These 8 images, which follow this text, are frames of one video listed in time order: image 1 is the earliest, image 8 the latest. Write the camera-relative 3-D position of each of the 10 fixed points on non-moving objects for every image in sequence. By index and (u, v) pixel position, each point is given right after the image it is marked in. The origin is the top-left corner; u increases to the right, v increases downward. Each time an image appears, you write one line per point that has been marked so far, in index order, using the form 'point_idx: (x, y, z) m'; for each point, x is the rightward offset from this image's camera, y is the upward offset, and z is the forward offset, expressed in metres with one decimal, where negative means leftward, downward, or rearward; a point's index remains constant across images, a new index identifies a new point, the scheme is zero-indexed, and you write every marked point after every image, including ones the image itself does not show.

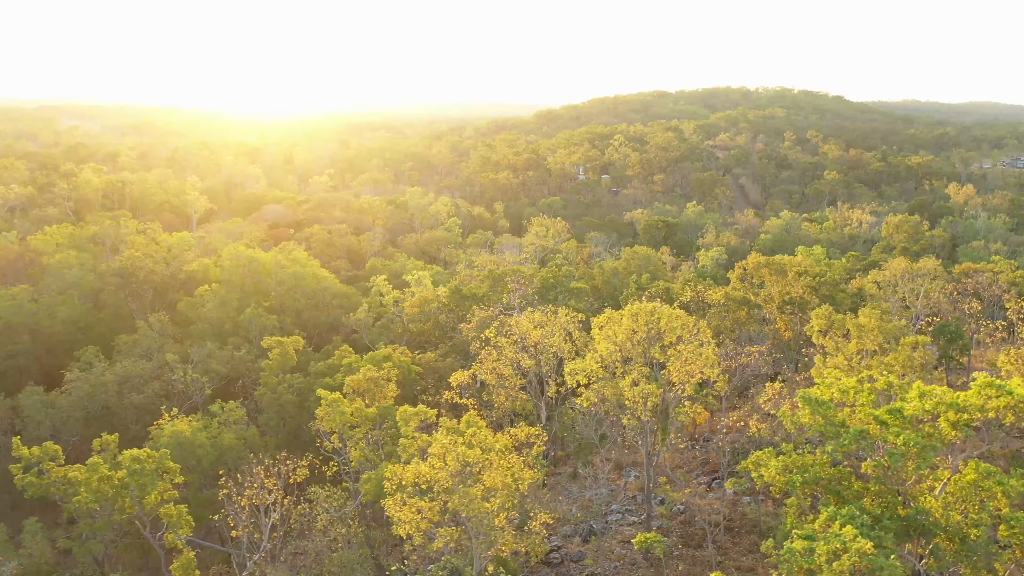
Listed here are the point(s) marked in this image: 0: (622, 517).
0: (+2.5, -5.4, +19.7) m
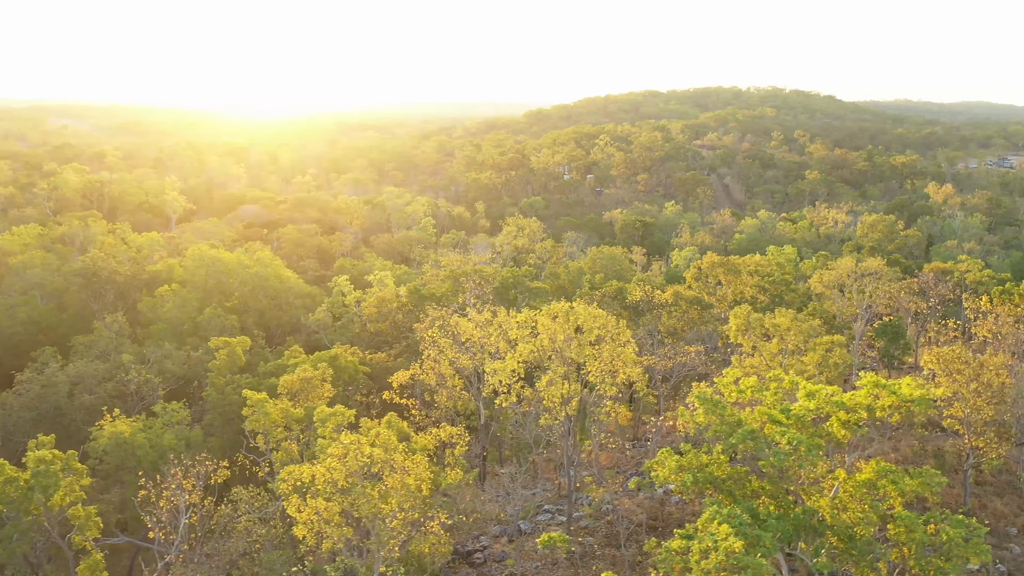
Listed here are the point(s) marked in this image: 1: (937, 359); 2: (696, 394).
0: (+0.9, -5.4, +19.7) m
1: (+9.6, -1.7, +18.9) m
2: (+2.9, -1.7, +13.8) m
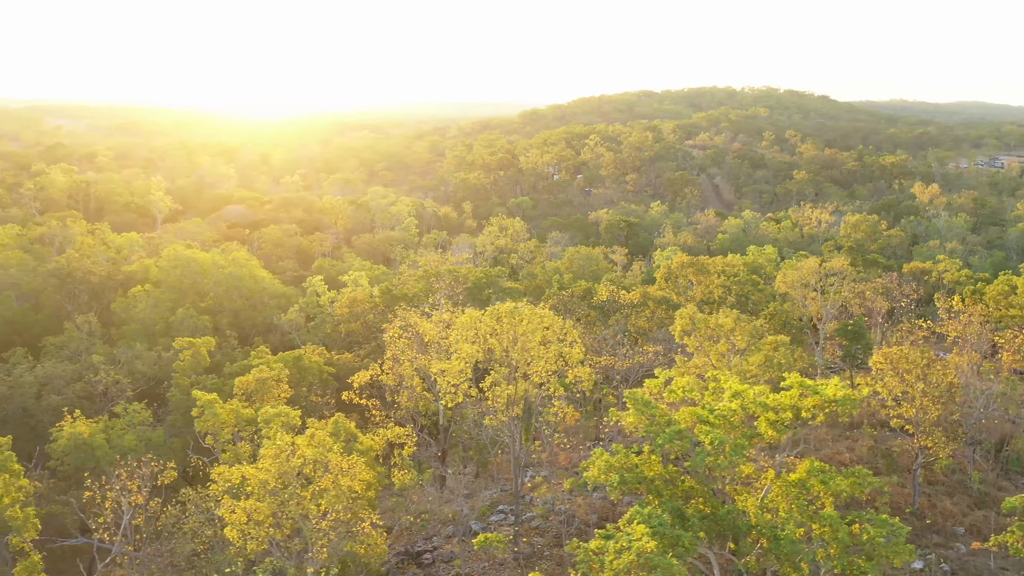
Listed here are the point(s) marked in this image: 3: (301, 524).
0: (-0.3, -5.4, +19.7) m
1: (+8.4, -1.7, +18.9) m
2: (+1.8, -1.7, +13.8) m
3: (-3.4, -3.8, +13.5) m
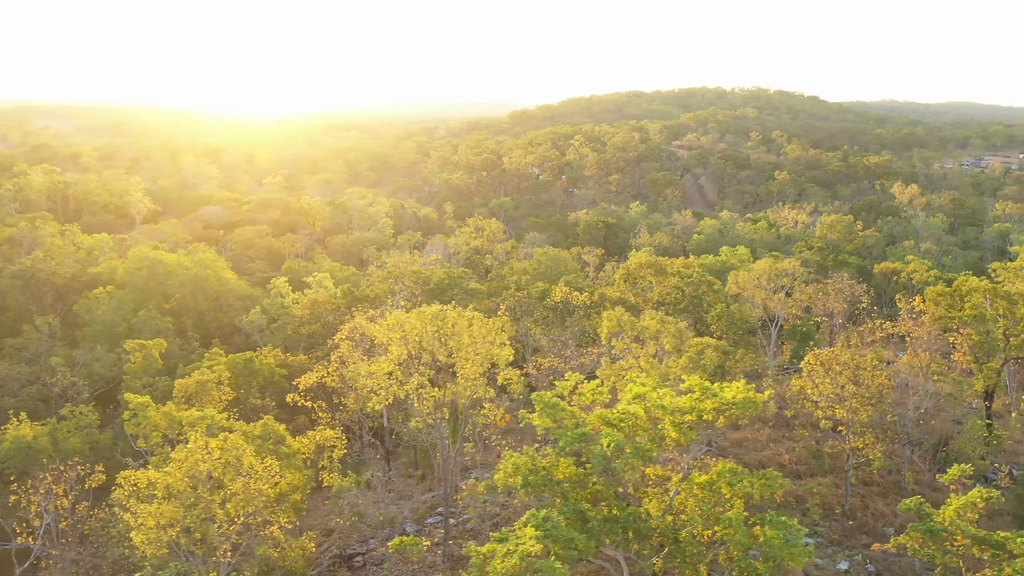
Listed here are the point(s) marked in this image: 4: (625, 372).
0: (-1.8, -5.5, +19.6) m
1: (+6.9, -1.7, +19.0) m
2: (+0.4, -1.8, +13.8) m
3: (-4.9, -3.9, +13.5) m
4: (+2.2, -1.6, +16.3) m
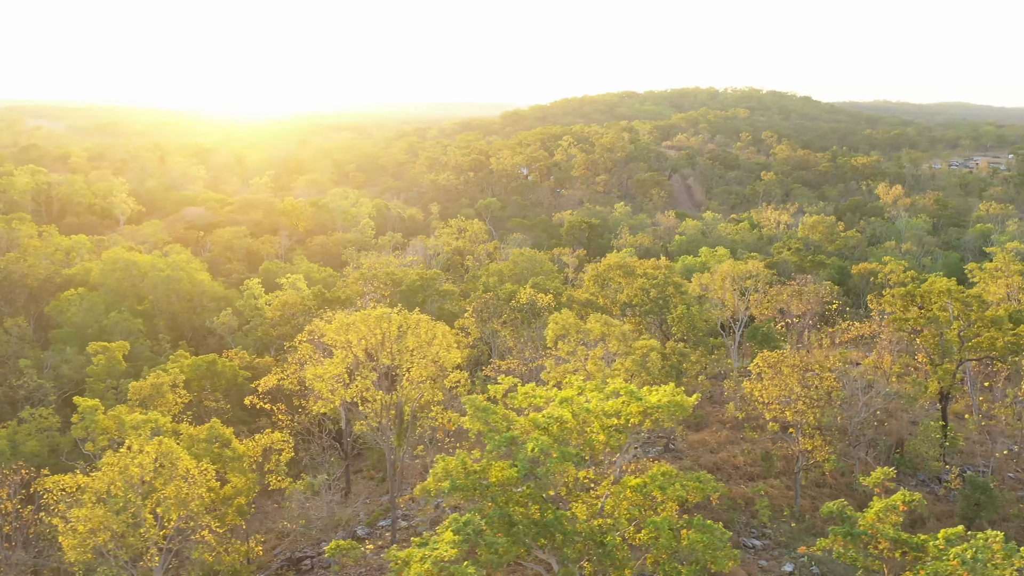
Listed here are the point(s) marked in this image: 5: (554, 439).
0: (-2.9, -5.5, +19.6) m
1: (+5.8, -1.8, +19.0) m
2: (-0.7, -1.8, +13.8) m
3: (-6.0, -3.9, +13.5) m
4: (+1.1, -1.7, +16.3) m
5: (+0.6, -2.3, +12.6) m
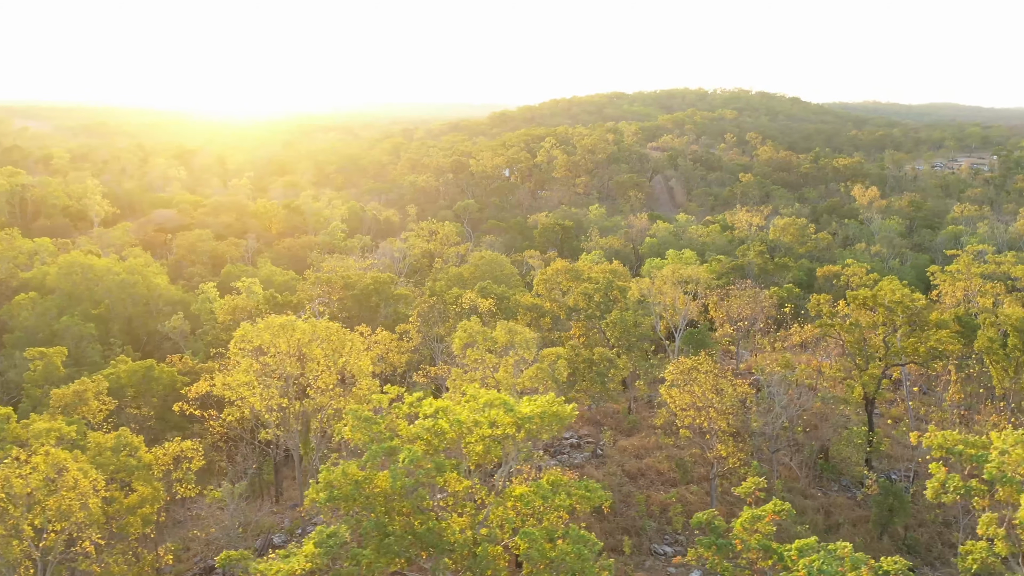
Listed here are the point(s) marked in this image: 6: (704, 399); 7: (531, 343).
0: (-4.8, -5.7, +19.6) m
1: (+3.9, -1.9, +19.1) m
2: (-2.6, -2.0, +13.7) m
3: (-7.8, -4.1, +13.4) m
4: (-0.7, -1.9, +16.3) m
5: (-1.2, -2.4, +12.6) m
6: (+4.3, -2.4, +18.6) m
7: (+0.4, -1.2, +17.5) m
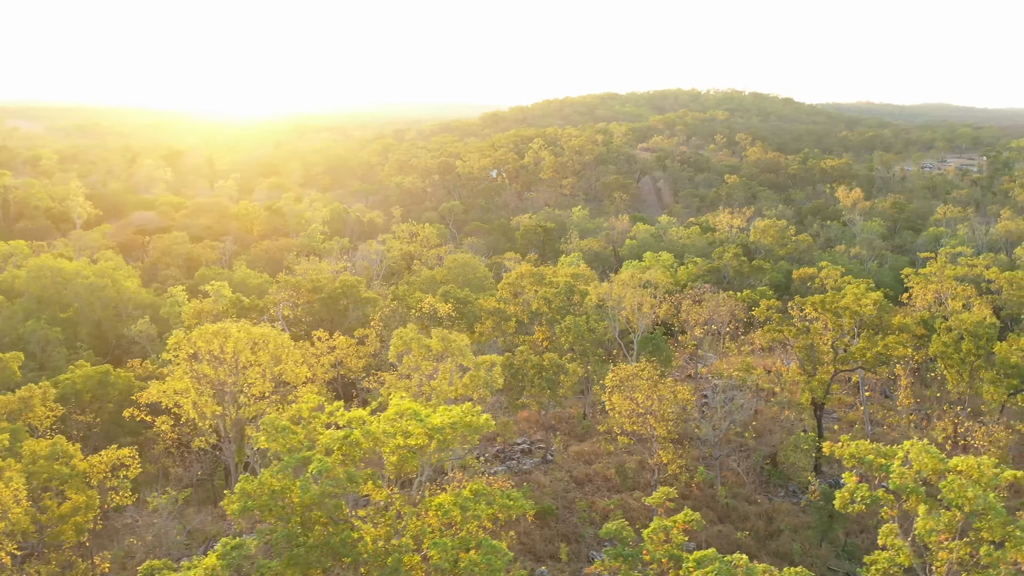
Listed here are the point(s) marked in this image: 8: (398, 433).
0: (-6.1, -5.8, +19.6) m
1: (+2.6, -2.1, +19.1) m
2: (-3.9, -2.2, +13.7) m
3: (-9.1, -4.2, +13.4) m
4: (-2.1, -2.0, +16.3) m
5: (-2.5, -2.6, +12.6) m
6: (+2.9, -2.6, +18.6) m
7: (-0.9, -1.3, +17.5) m
8: (-1.7, -2.1, +12.5) m
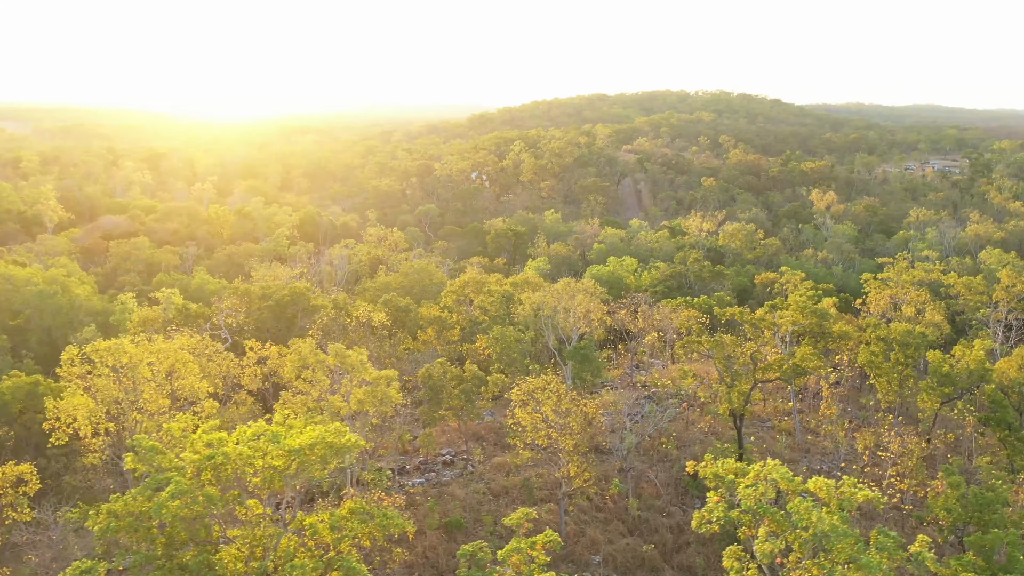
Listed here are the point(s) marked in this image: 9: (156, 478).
0: (-8.2, -6.1, +19.5) m
1: (+0.5, -2.4, +19.1) m
2: (-5.9, -2.5, +13.7) m
3: (-11.2, -4.6, +13.3) m
4: (-4.1, -2.3, +16.3) m
5: (-4.6, -2.9, +12.6) m
6: (+0.9, -2.9, +18.6) m
7: (-3.0, -1.6, +17.4) m
8: (-3.7, -2.4, +12.5) m
9: (-5.4, -2.9, +12.9) m
